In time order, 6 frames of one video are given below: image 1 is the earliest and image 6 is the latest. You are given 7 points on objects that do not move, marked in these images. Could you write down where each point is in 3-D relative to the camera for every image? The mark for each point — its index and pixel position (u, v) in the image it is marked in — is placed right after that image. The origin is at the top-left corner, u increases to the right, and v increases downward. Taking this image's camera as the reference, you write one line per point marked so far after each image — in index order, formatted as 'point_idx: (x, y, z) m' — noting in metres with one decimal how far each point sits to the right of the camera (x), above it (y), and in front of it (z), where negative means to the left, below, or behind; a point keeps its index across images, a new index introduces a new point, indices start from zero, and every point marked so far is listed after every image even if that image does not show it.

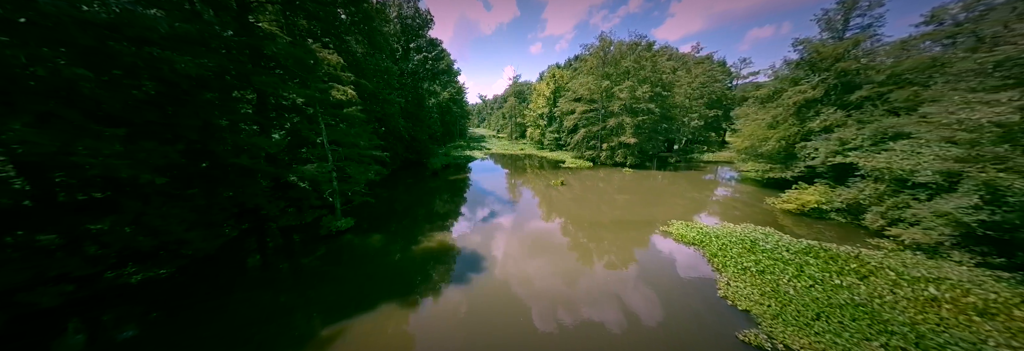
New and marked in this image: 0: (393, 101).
0: (-8.1, +5.0, +15.6) m
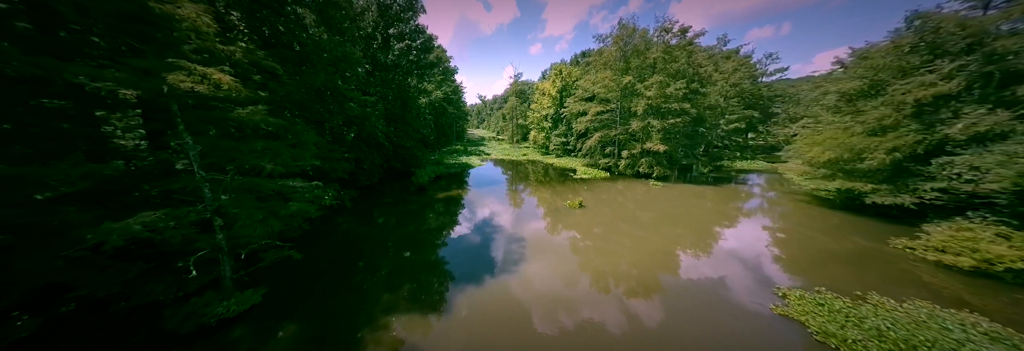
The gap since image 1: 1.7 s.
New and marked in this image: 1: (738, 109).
0: (-7.9, +4.1, +12.6) m
1: (+16.6, +4.8, +16.9) m
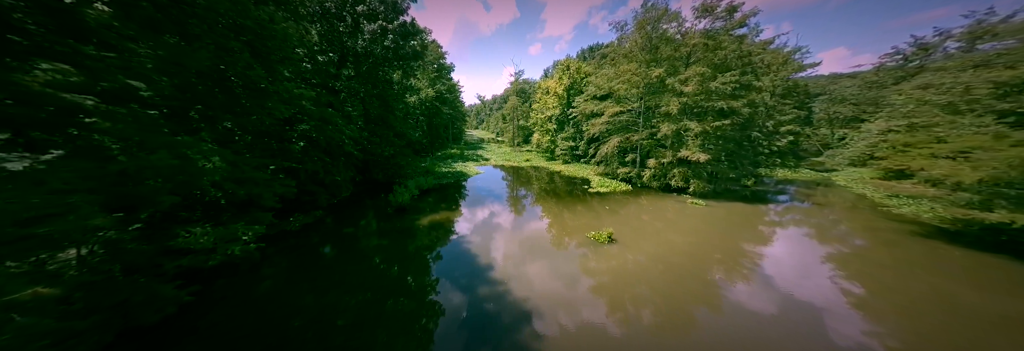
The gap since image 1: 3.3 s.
0: (-7.8, +3.3, +9.9) m
1: (+16.8, +4.0, +14.2) m
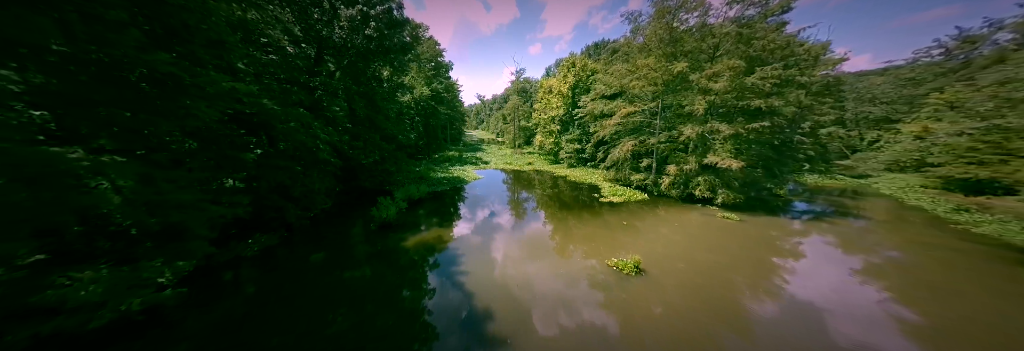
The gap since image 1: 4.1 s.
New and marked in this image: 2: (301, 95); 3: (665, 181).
0: (-7.7, +2.9, +8.4) m
1: (+16.9, +3.6, +12.7) m
2: (-7.7, +2.9, +8.5) m
3: (+8.0, -0.3, +12.1) m
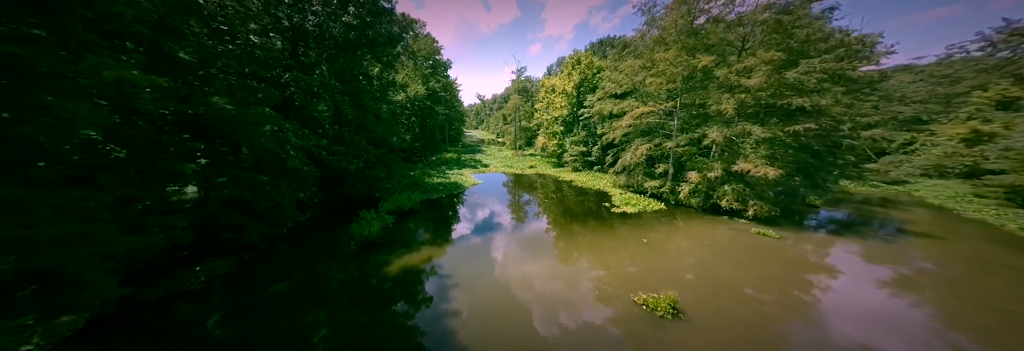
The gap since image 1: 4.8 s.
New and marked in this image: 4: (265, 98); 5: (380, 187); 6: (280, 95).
0: (-7.6, +2.6, +7.2) m
1: (+17.0, +3.3, +11.4) m
2: (-7.6, +2.6, +7.3) m
3: (+8.1, -0.6, +10.8) m
4: (-7.6, +2.3, +7.0) m
5: (-7.2, -0.6, +12.6) m
6: (-7.7, +2.7, +7.7) m
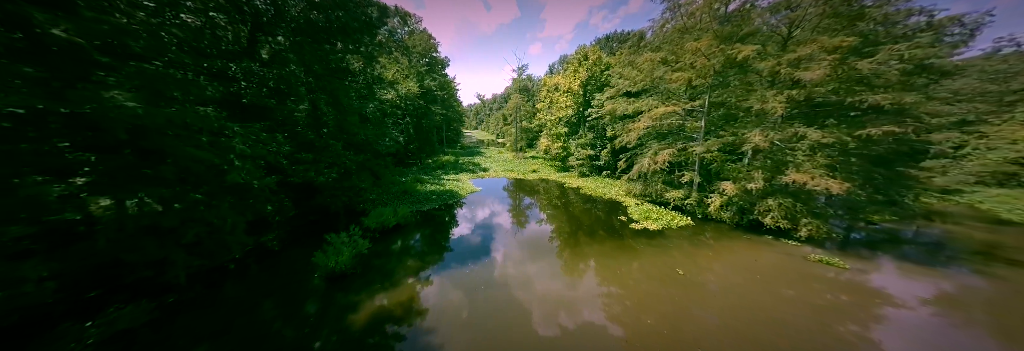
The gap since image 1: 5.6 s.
0: (-7.5, +2.1, +5.6) m
1: (+17.0, +2.8, +9.9) m
2: (-7.5, +2.2, +5.7) m
3: (+8.2, -1.1, +9.2) m
4: (-7.5, +1.9, +5.5) m
5: (-7.1, -1.1, +11.1) m
6: (-7.6, +2.2, +6.2) m
